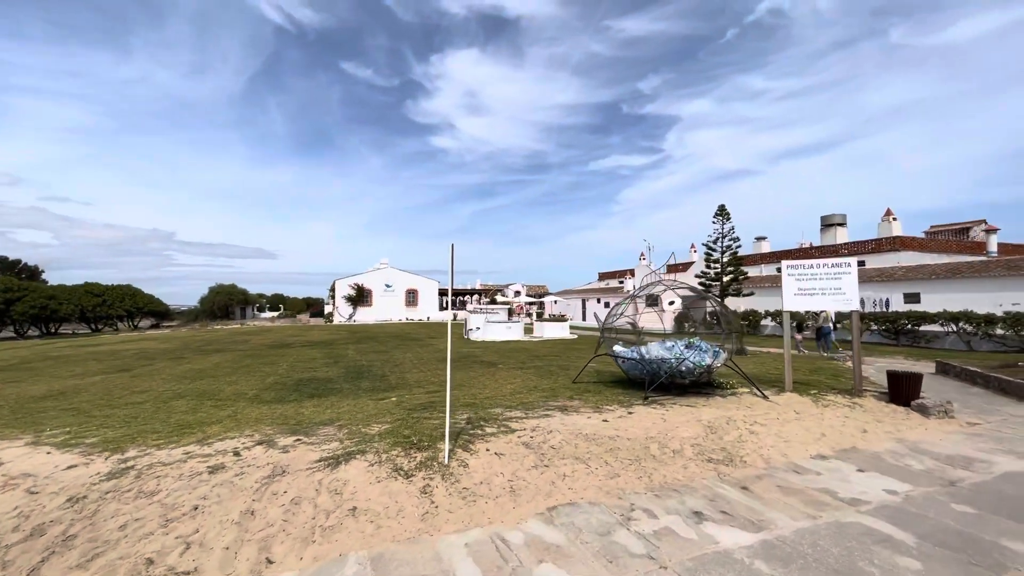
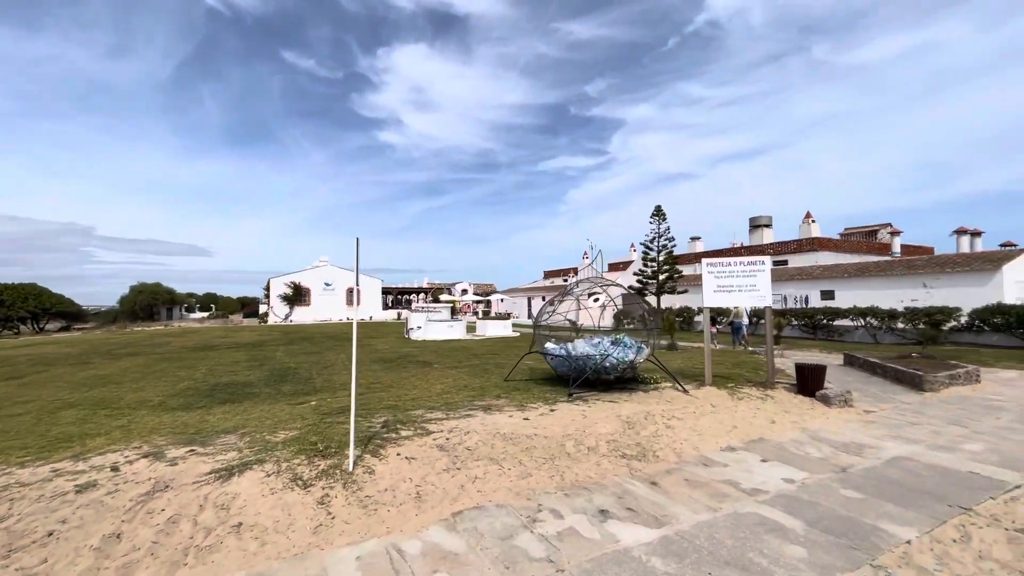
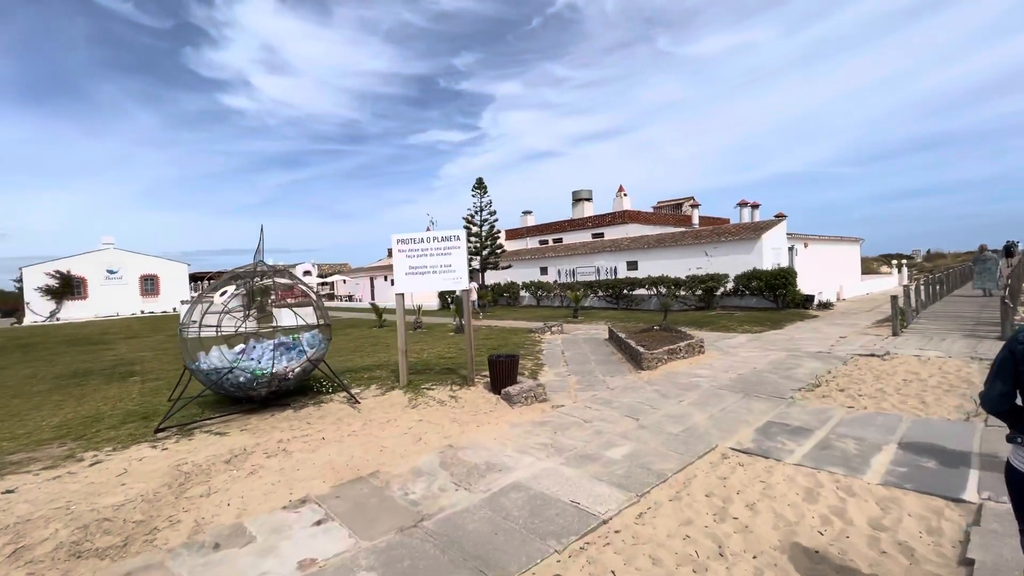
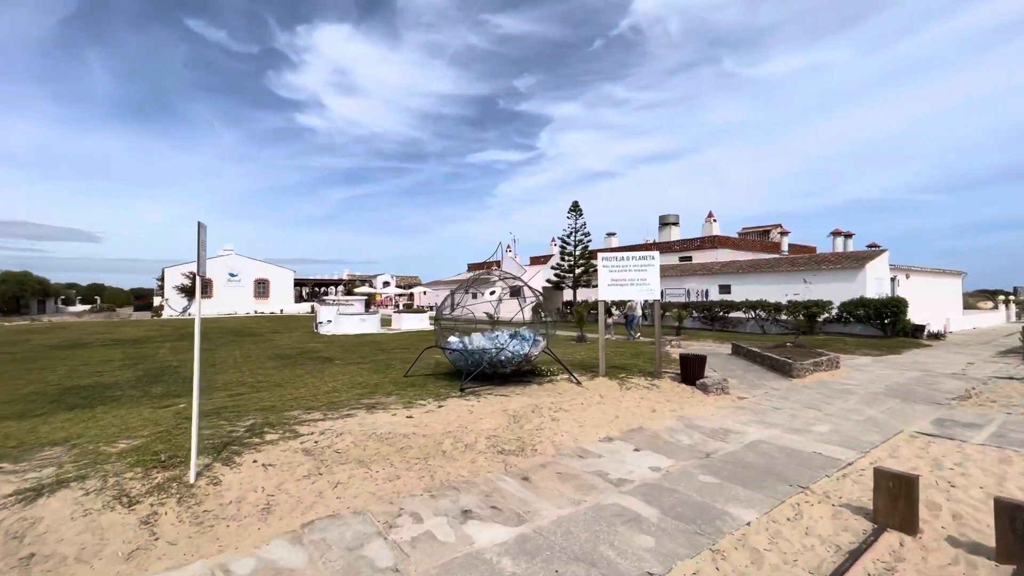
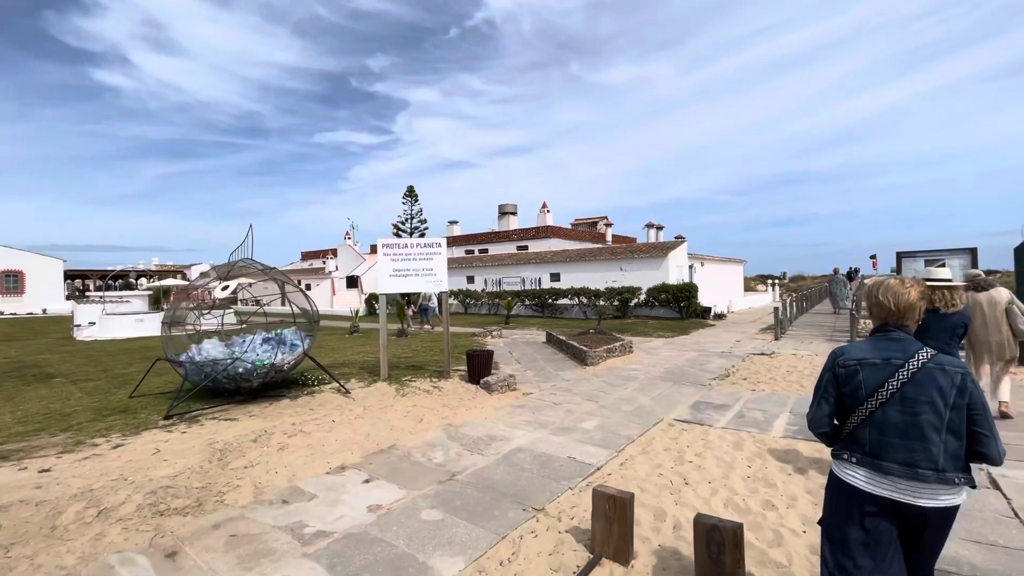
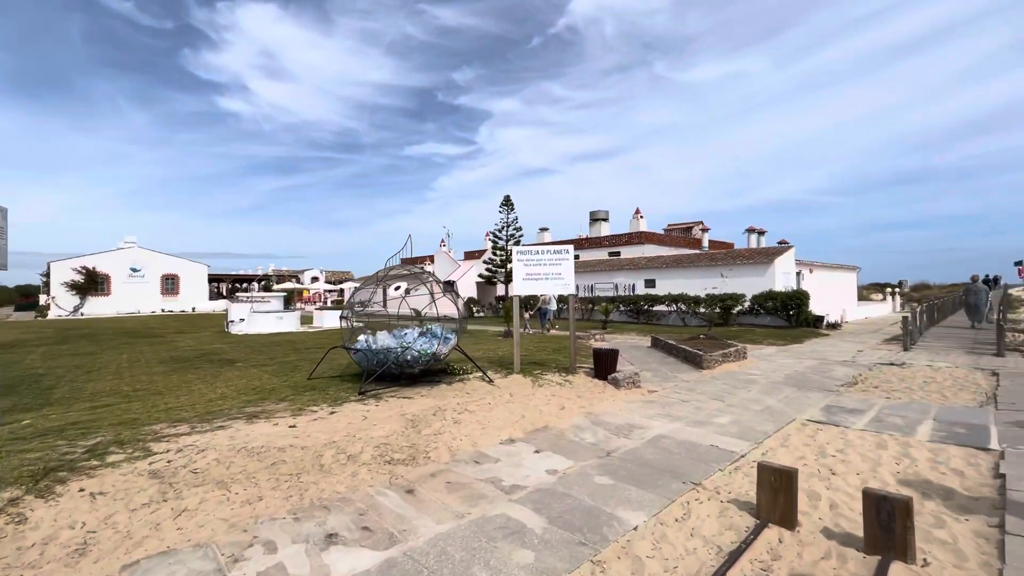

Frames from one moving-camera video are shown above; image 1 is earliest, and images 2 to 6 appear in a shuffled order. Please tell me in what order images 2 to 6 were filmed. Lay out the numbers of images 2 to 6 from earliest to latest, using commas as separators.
2, 4, 6, 5, 3
